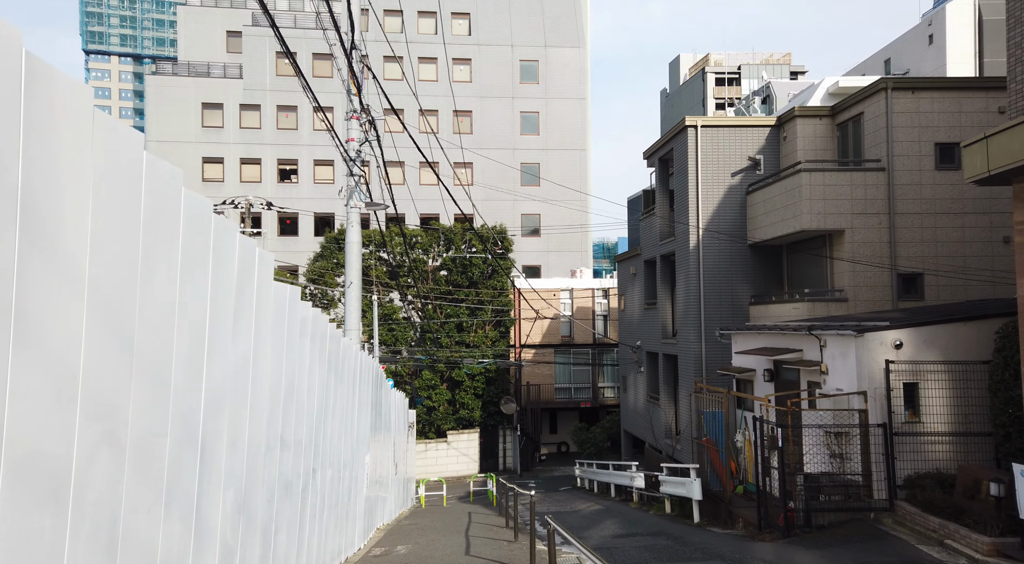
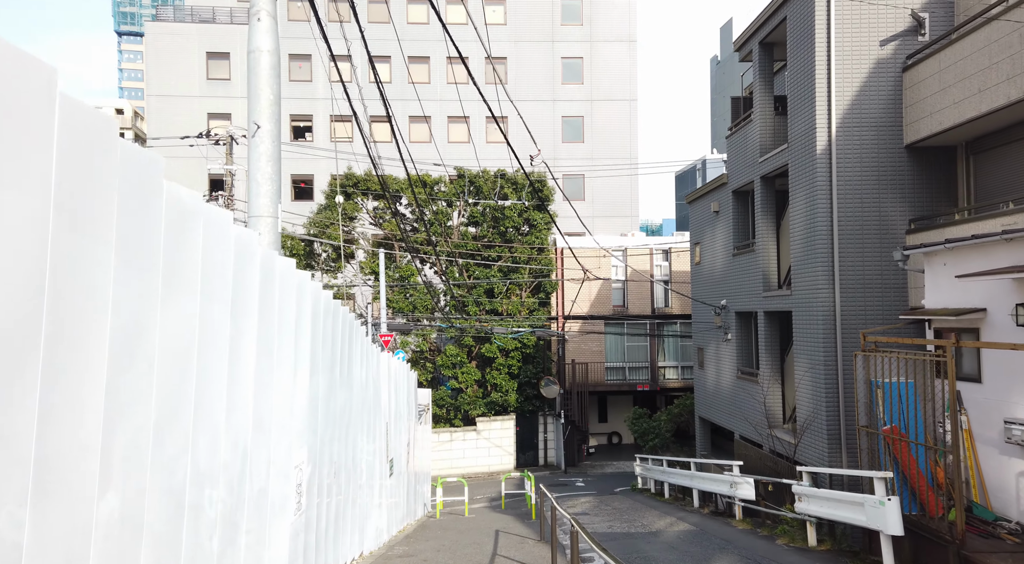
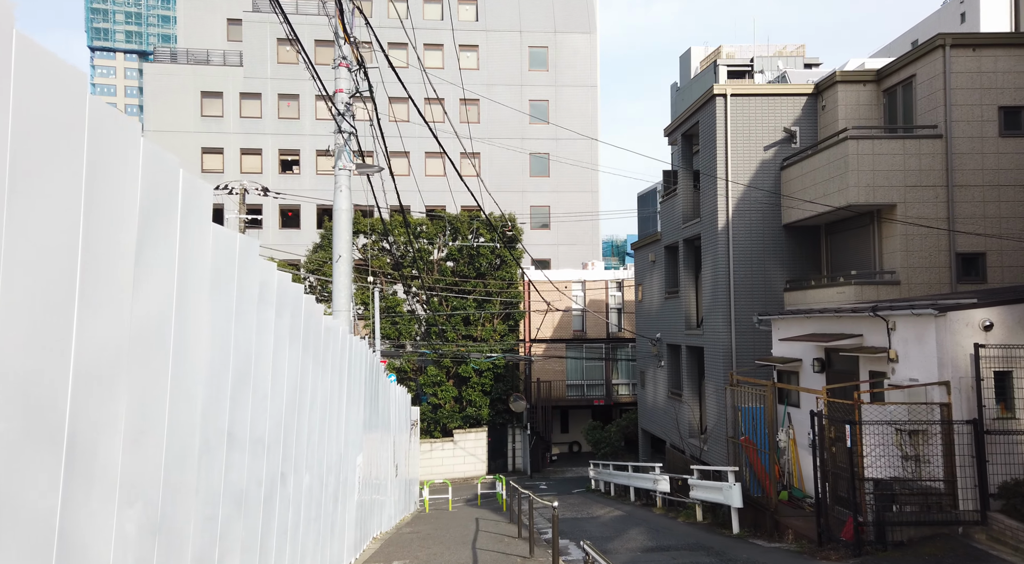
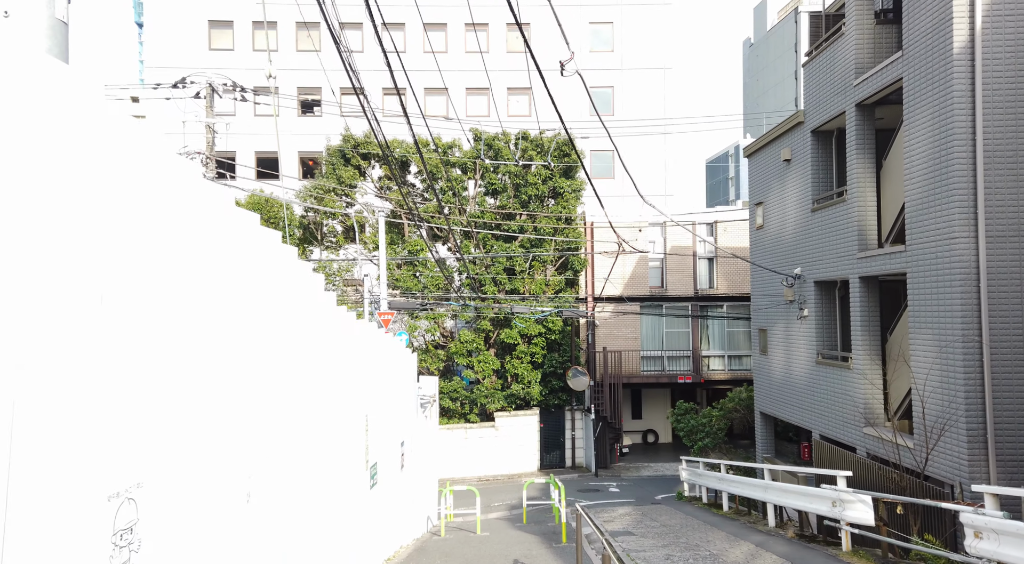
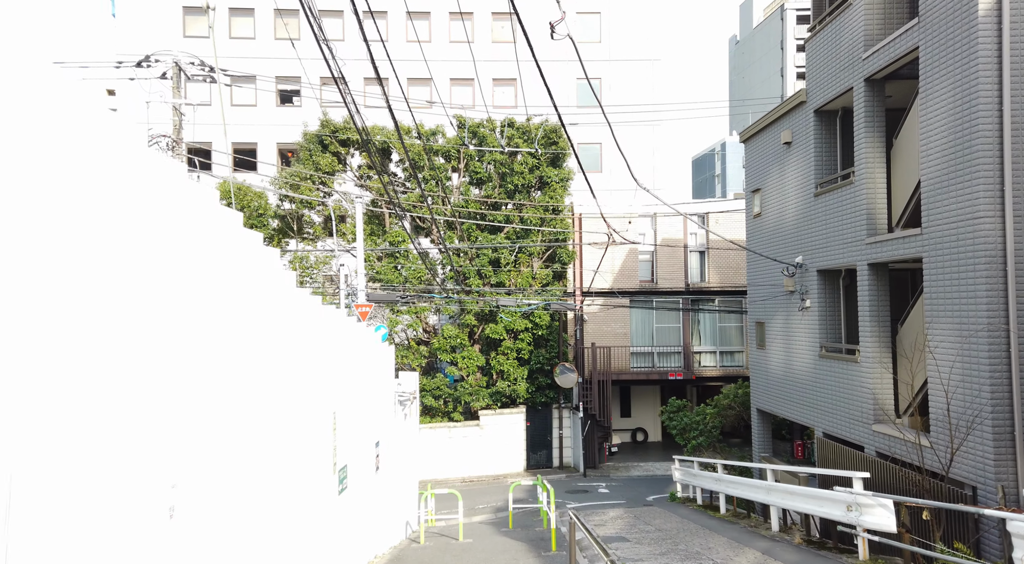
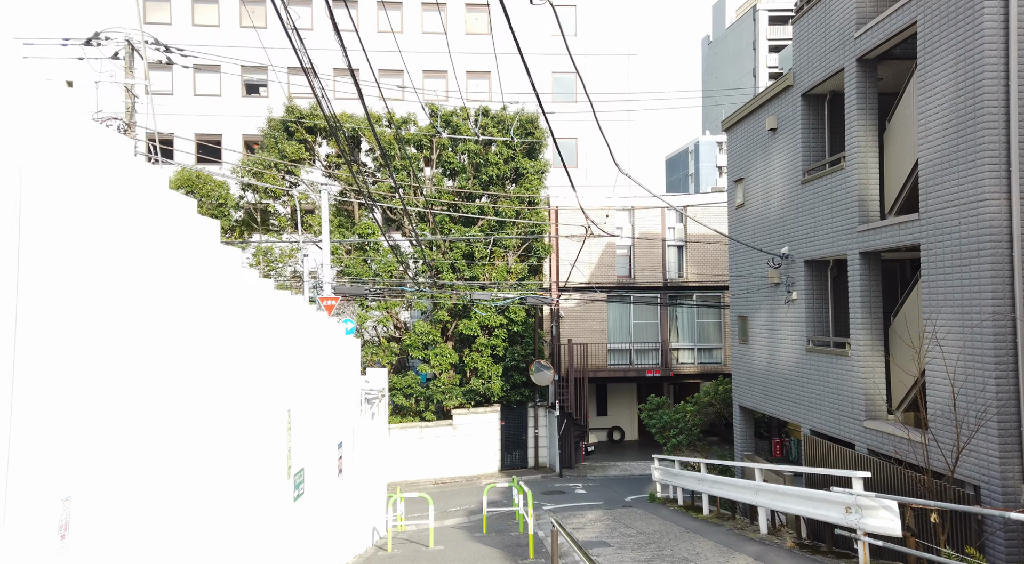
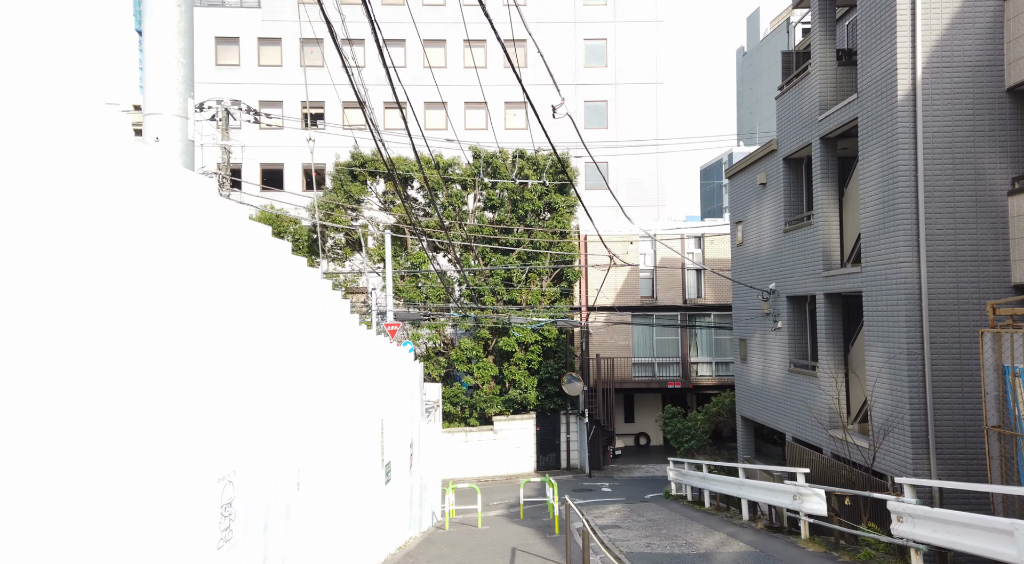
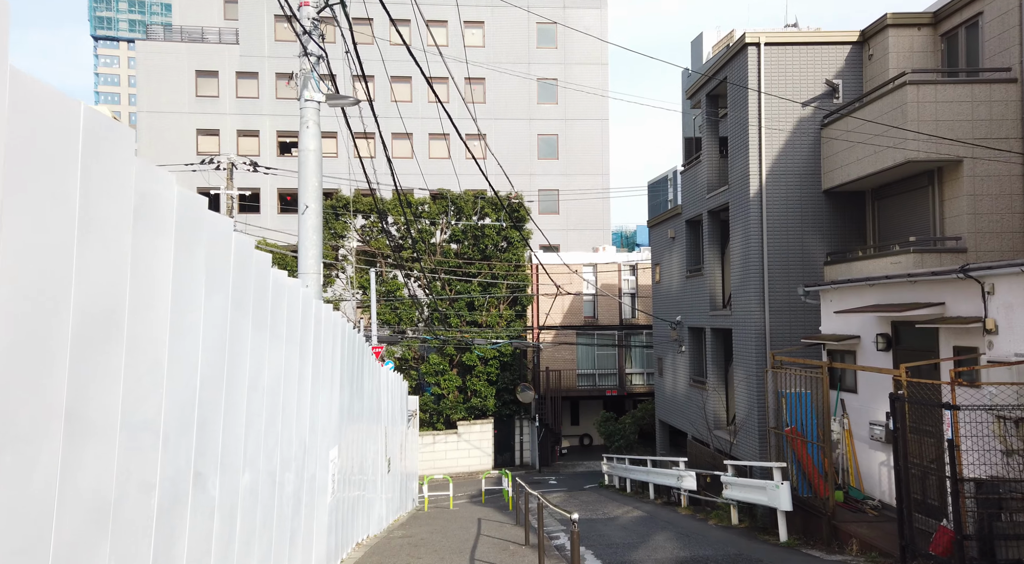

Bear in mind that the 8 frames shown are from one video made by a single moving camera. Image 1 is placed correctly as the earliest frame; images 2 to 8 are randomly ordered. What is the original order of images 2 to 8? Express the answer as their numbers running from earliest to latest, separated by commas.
3, 8, 2, 7, 4, 5, 6
